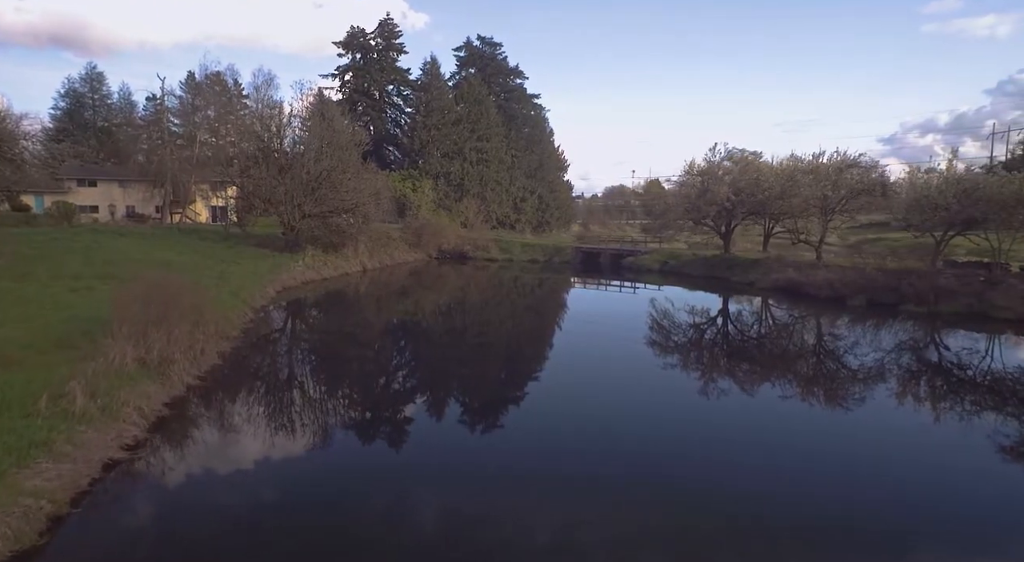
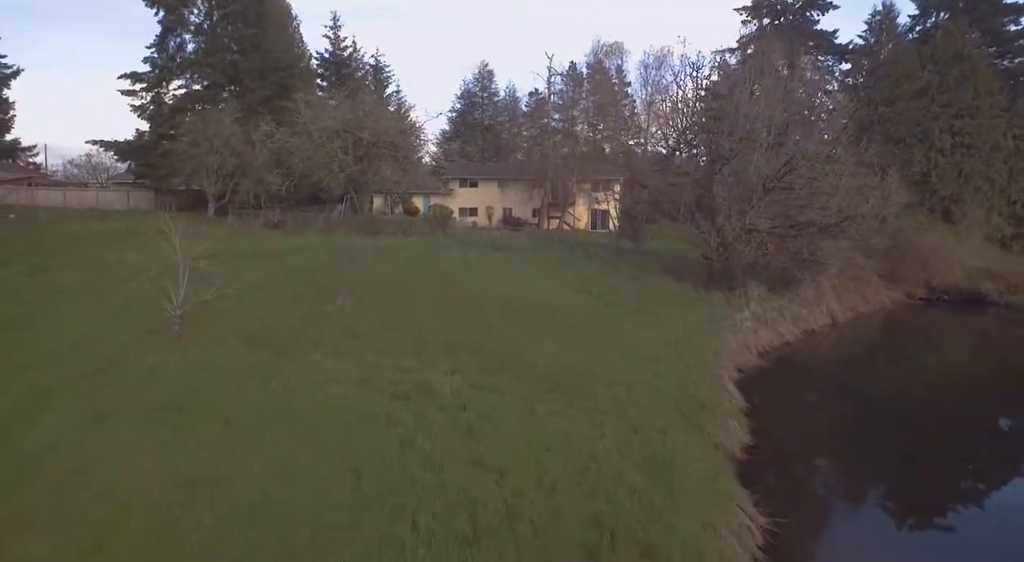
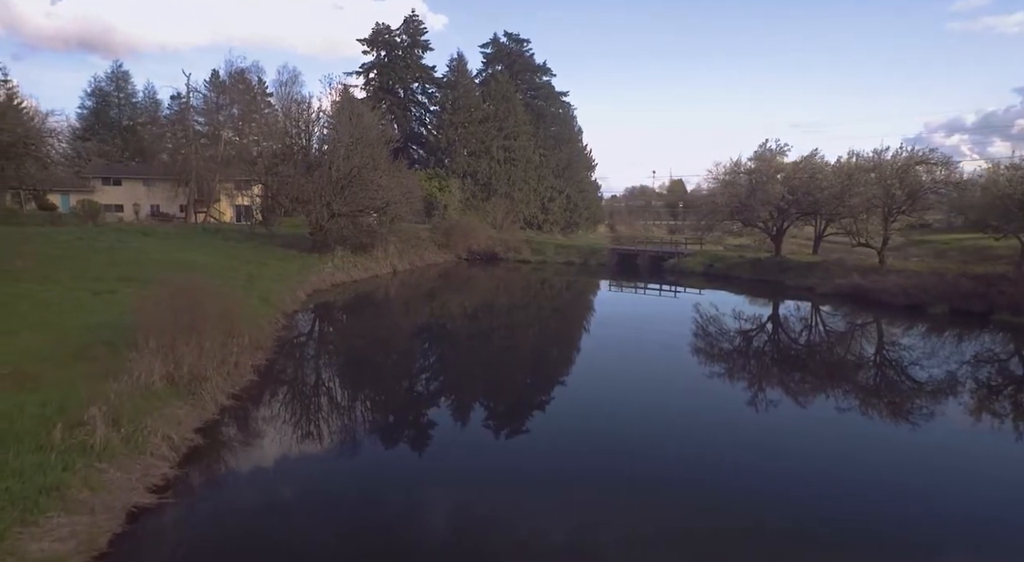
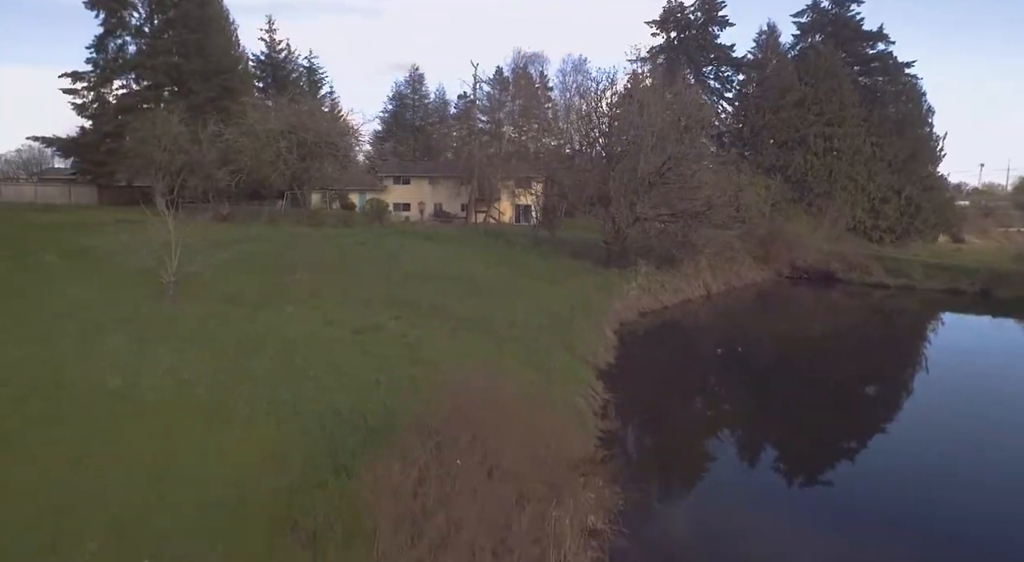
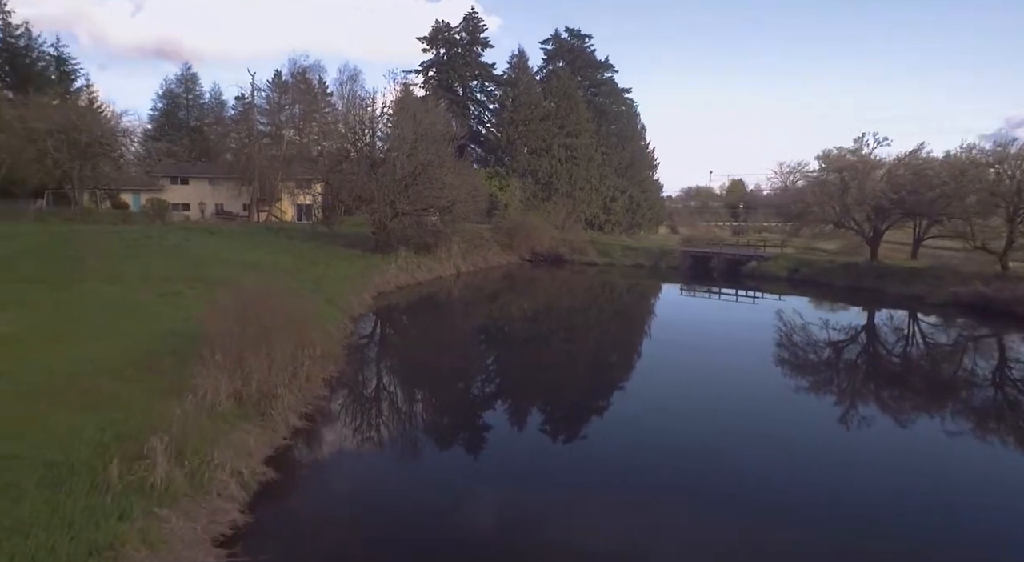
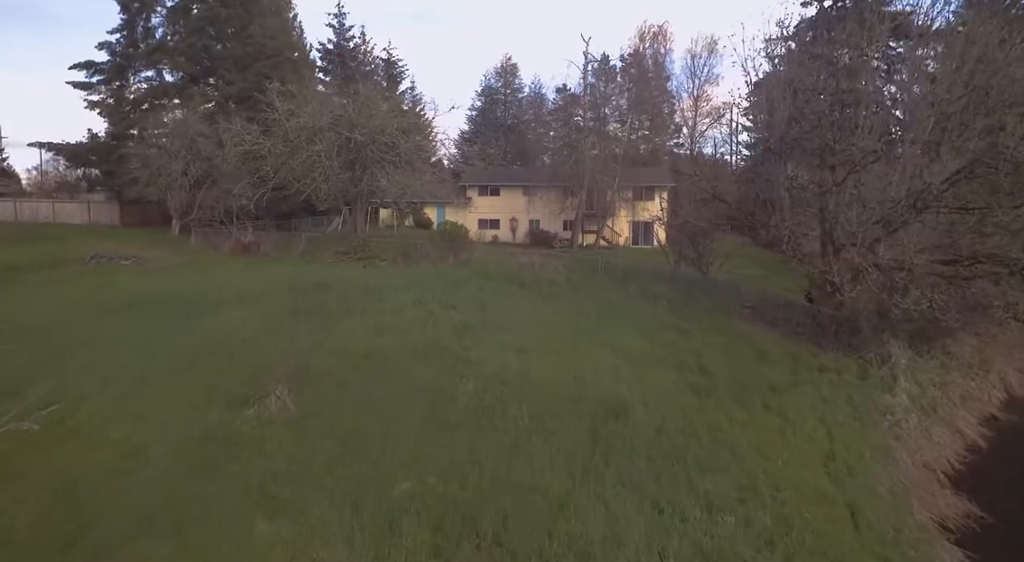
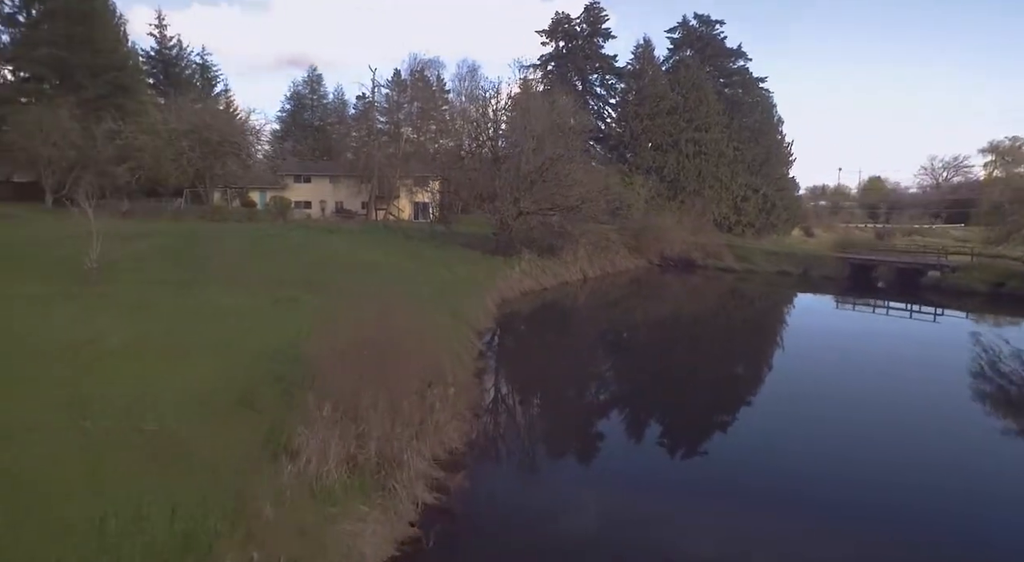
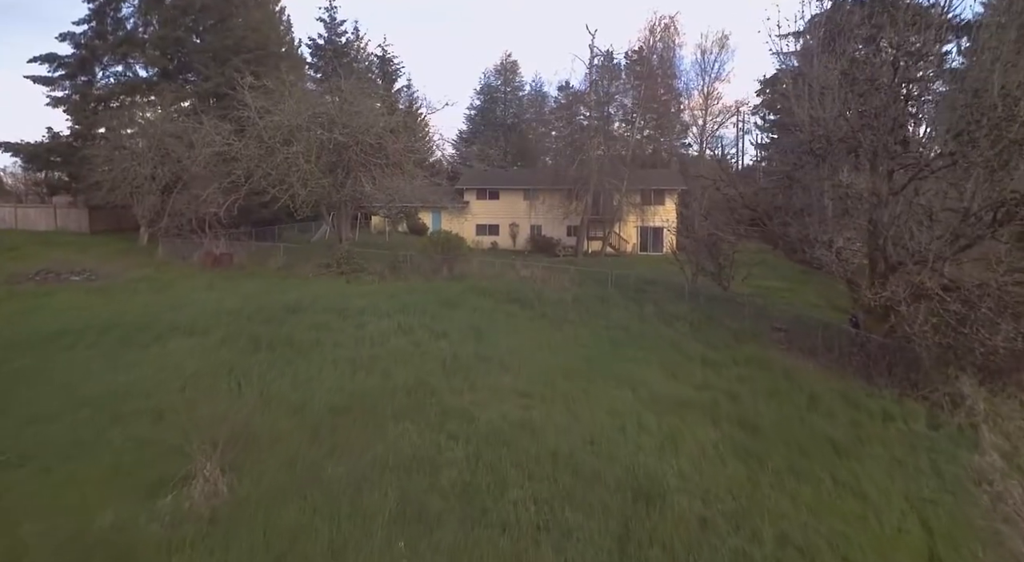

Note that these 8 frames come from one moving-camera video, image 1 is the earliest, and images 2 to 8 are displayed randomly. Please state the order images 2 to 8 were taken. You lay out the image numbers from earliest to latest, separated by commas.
3, 5, 7, 4, 2, 6, 8
